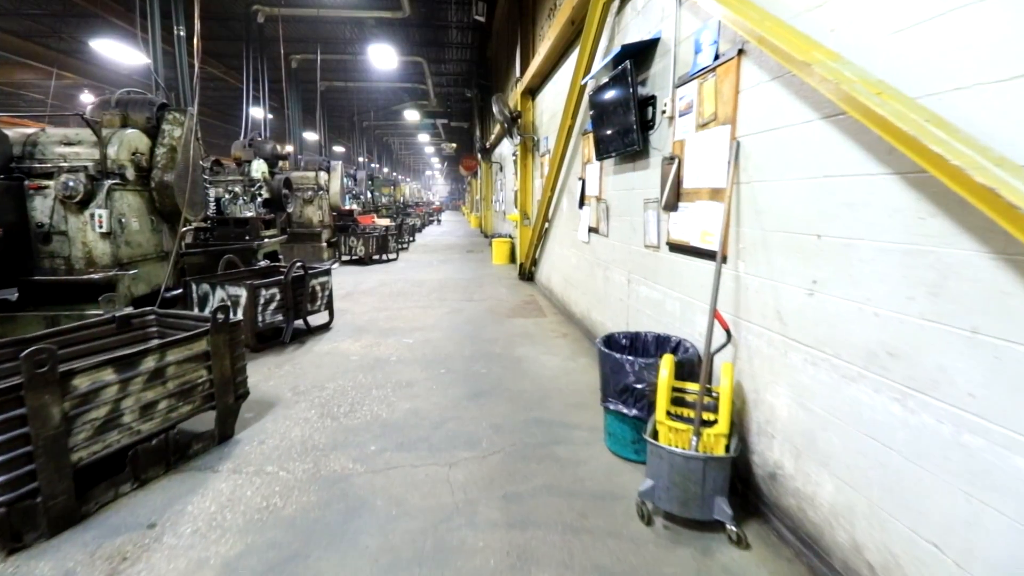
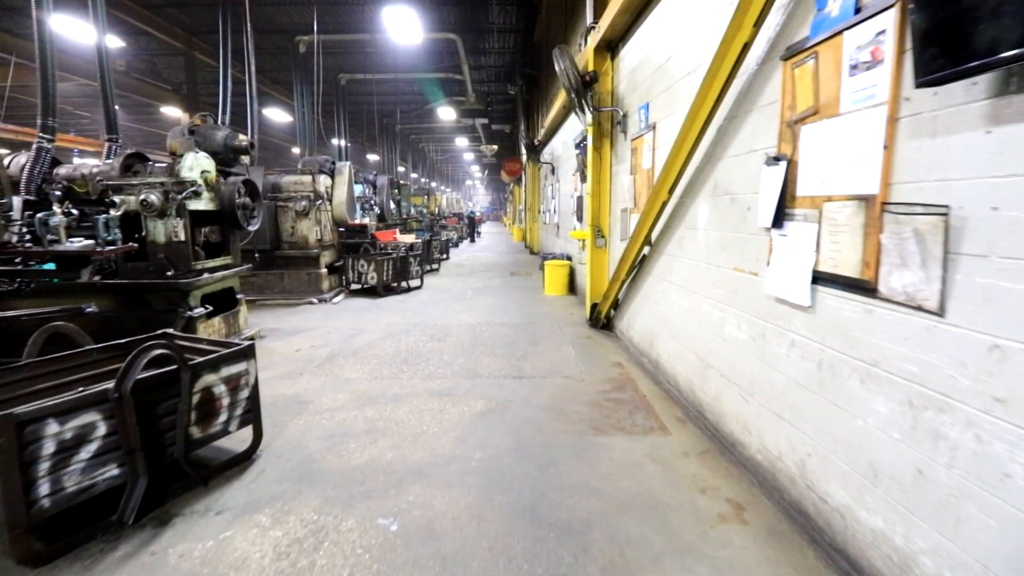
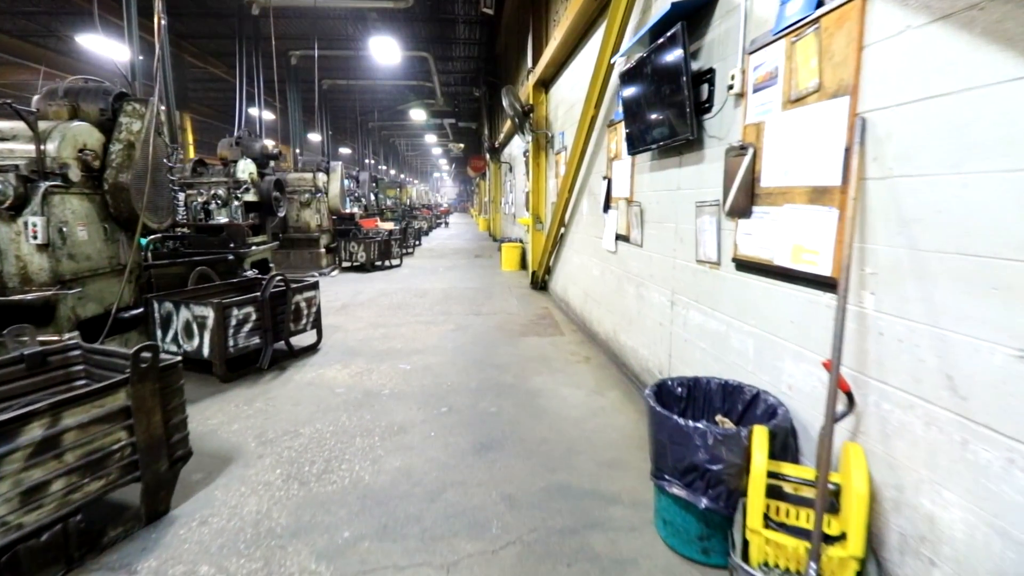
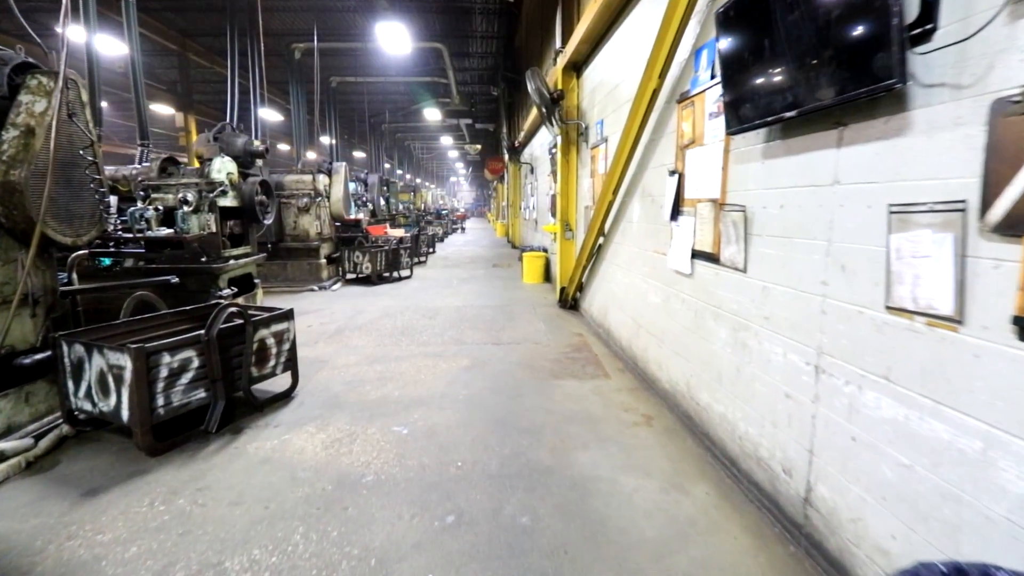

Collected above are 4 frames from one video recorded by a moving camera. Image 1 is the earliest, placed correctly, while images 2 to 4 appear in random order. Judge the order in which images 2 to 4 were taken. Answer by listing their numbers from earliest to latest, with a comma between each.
3, 4, 2
